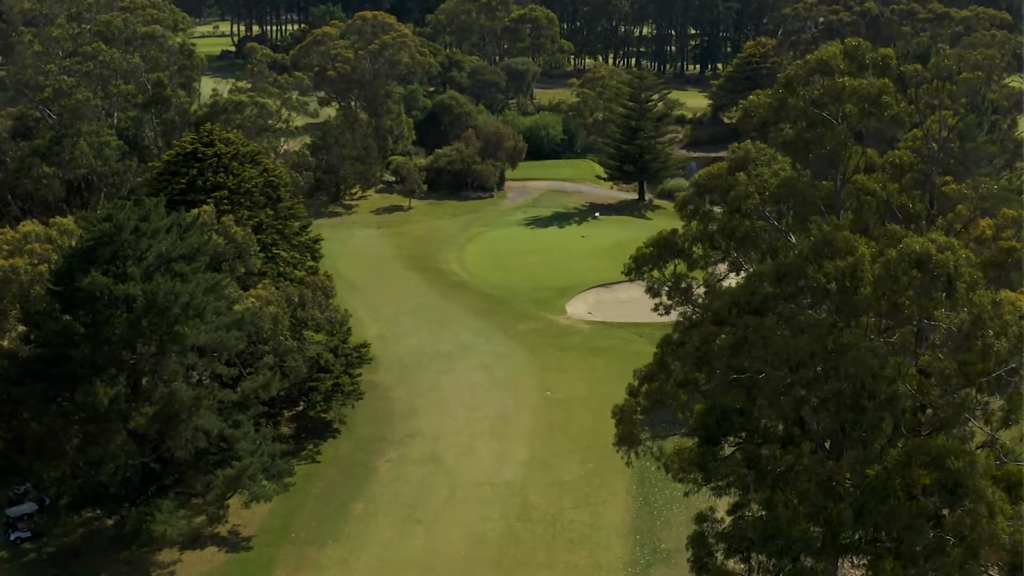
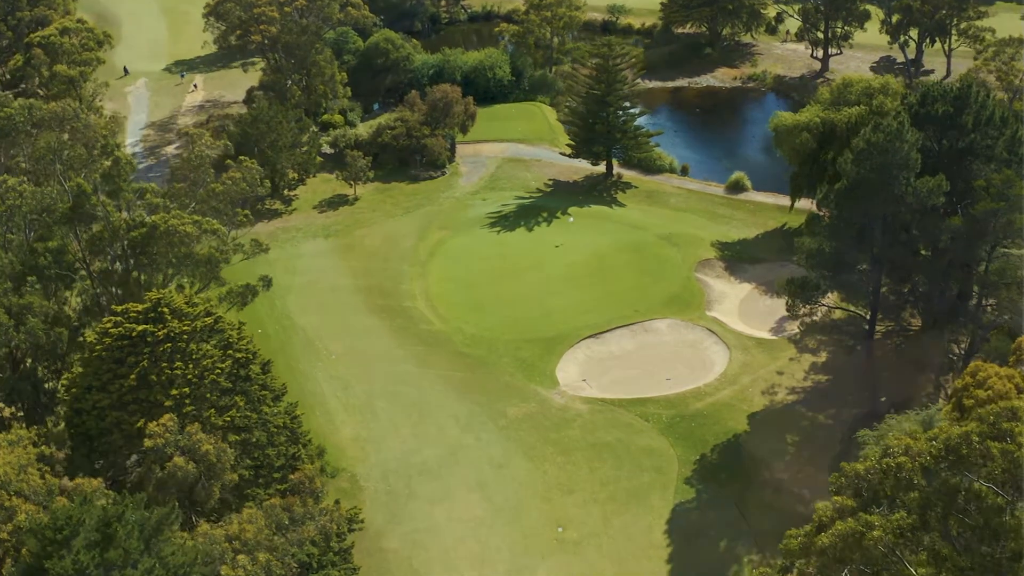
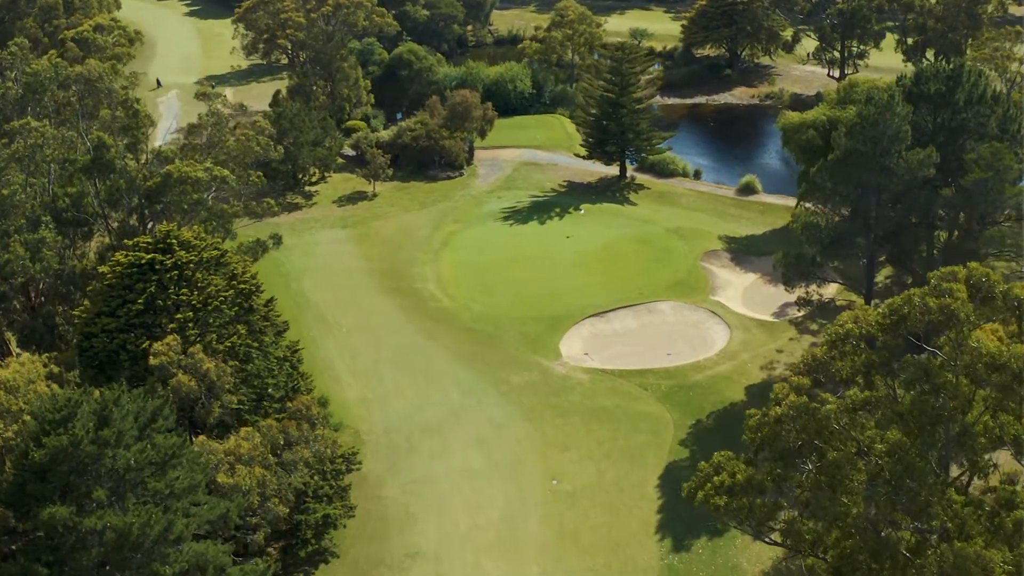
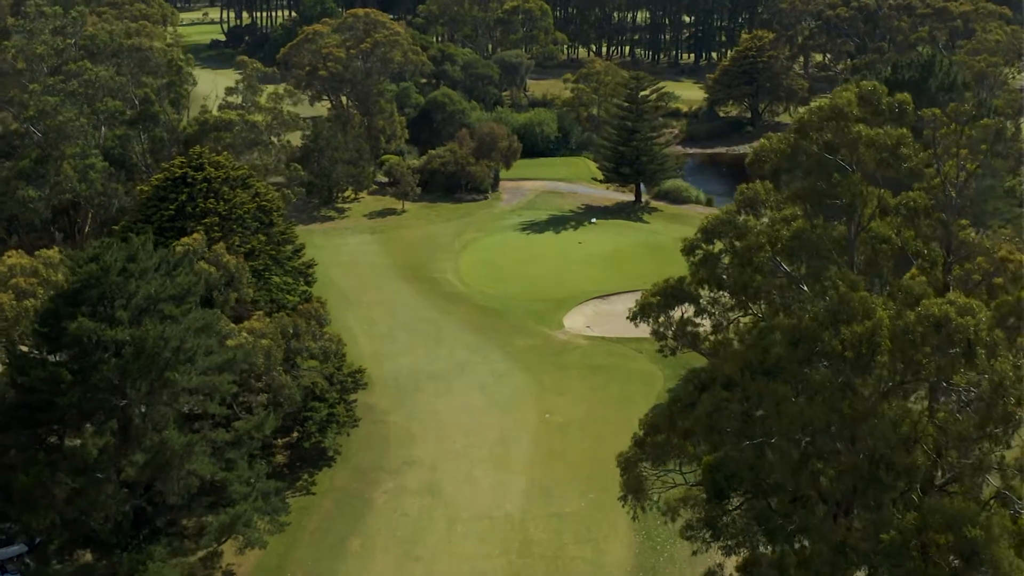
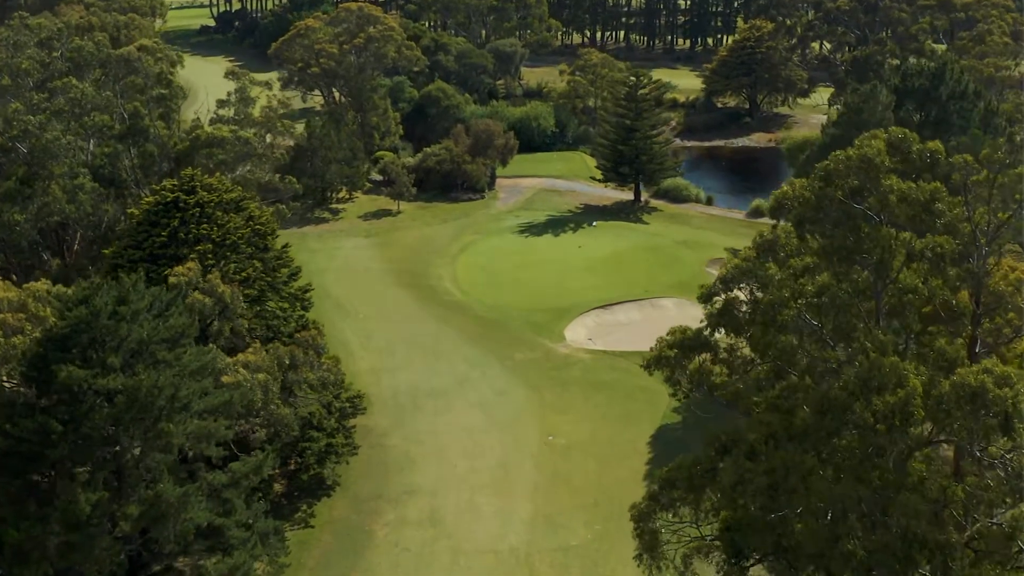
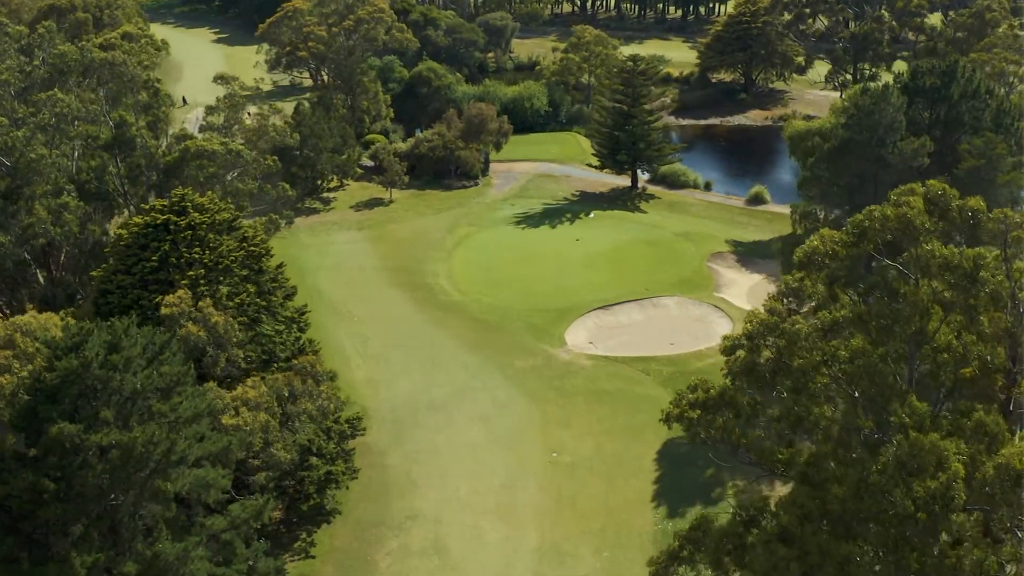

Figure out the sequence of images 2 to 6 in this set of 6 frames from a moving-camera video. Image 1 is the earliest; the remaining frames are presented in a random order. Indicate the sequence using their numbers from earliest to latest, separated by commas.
4, 5, 6, 3, 2
